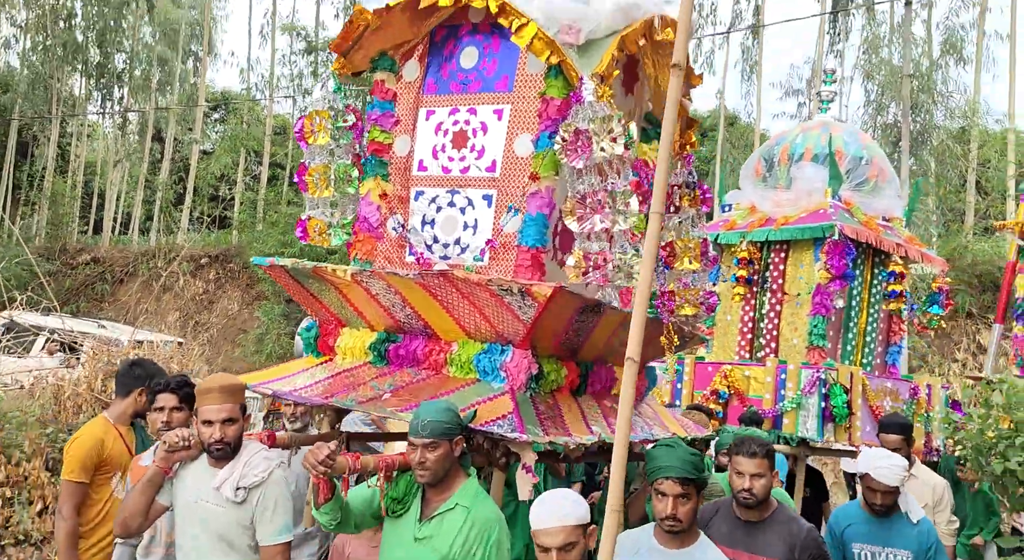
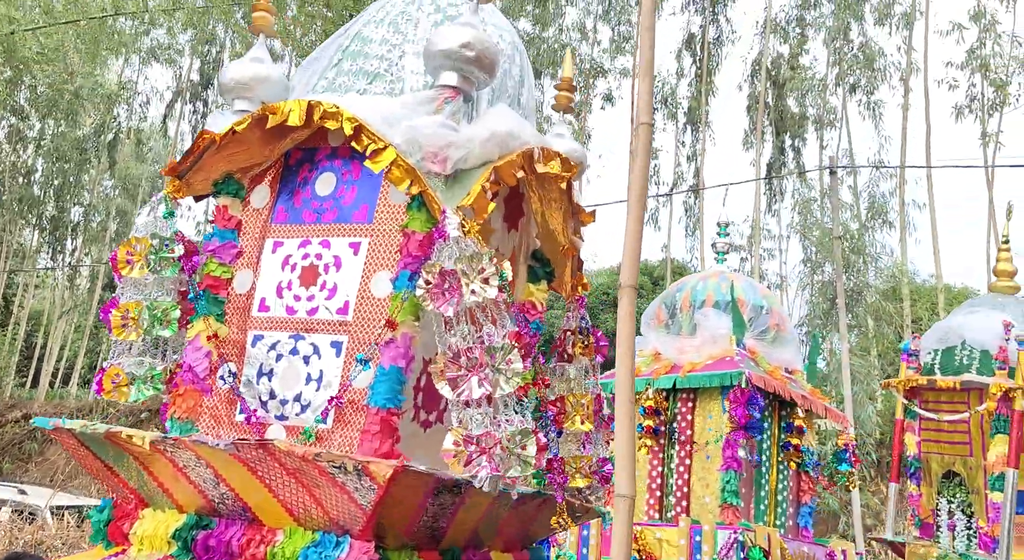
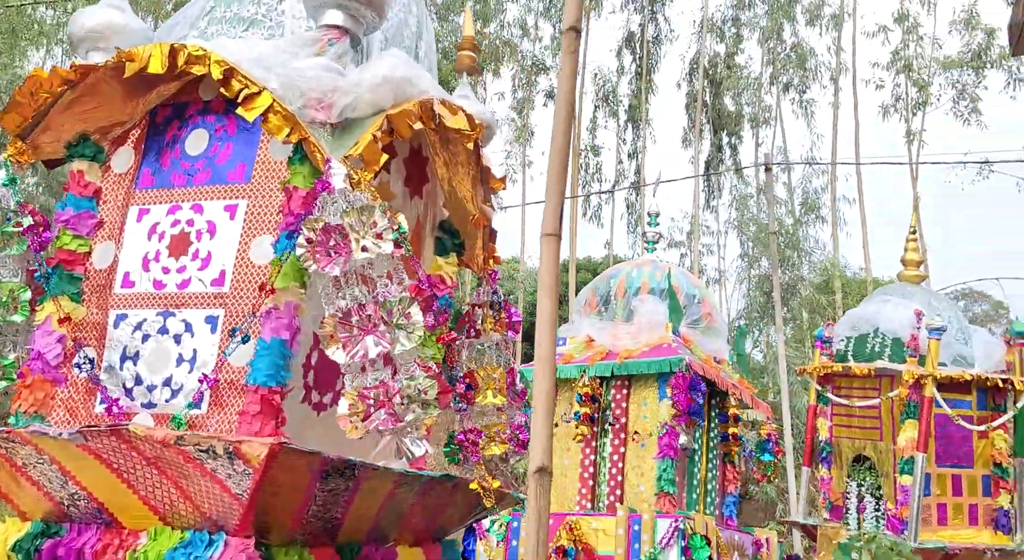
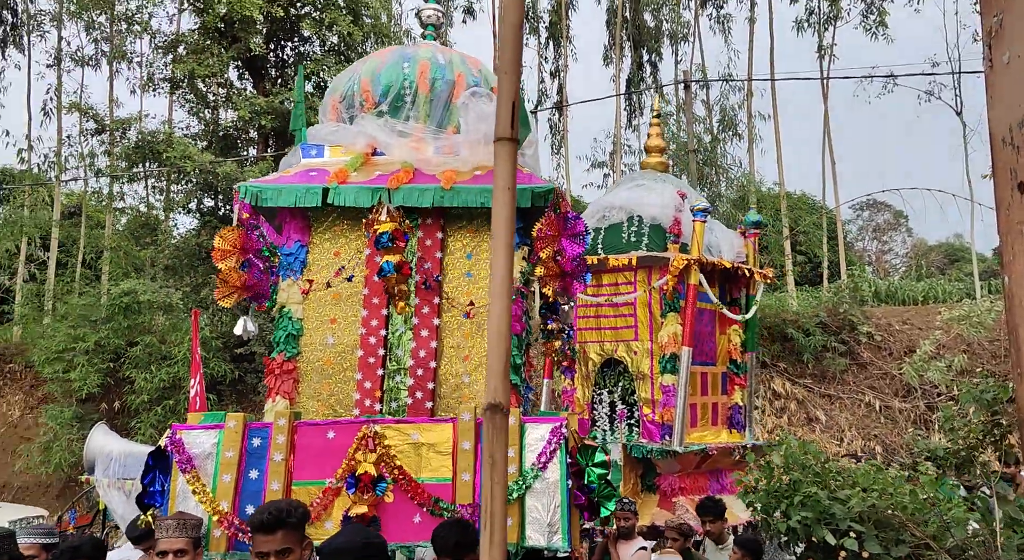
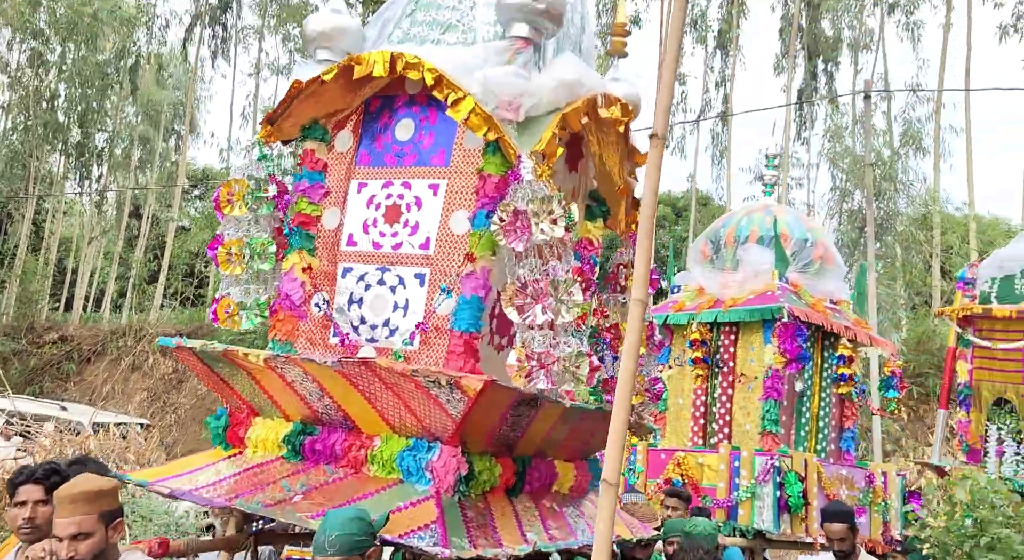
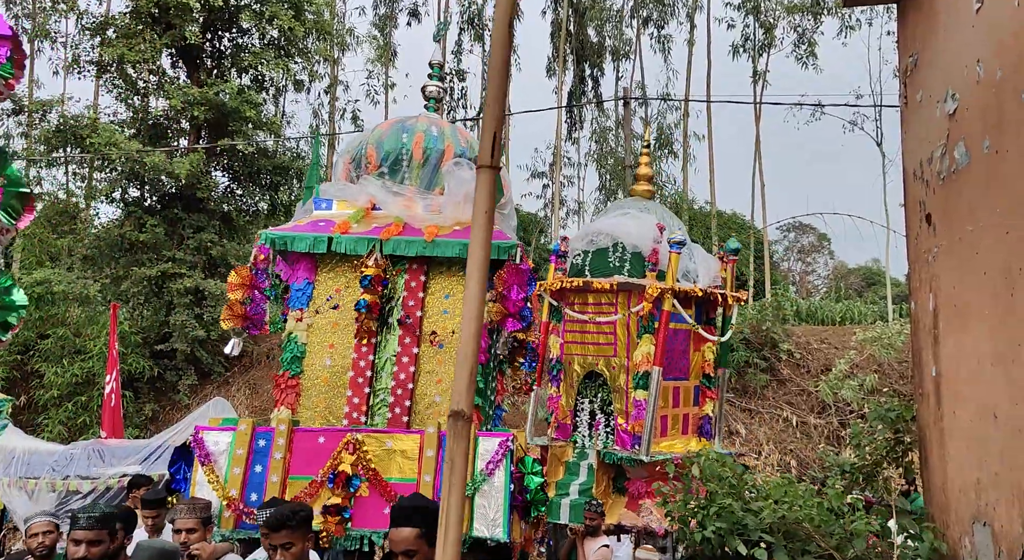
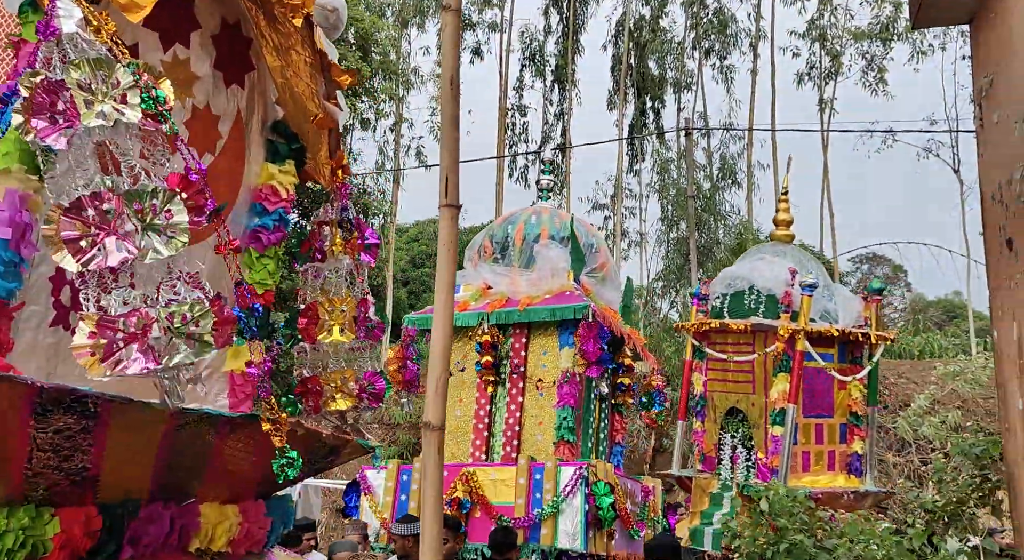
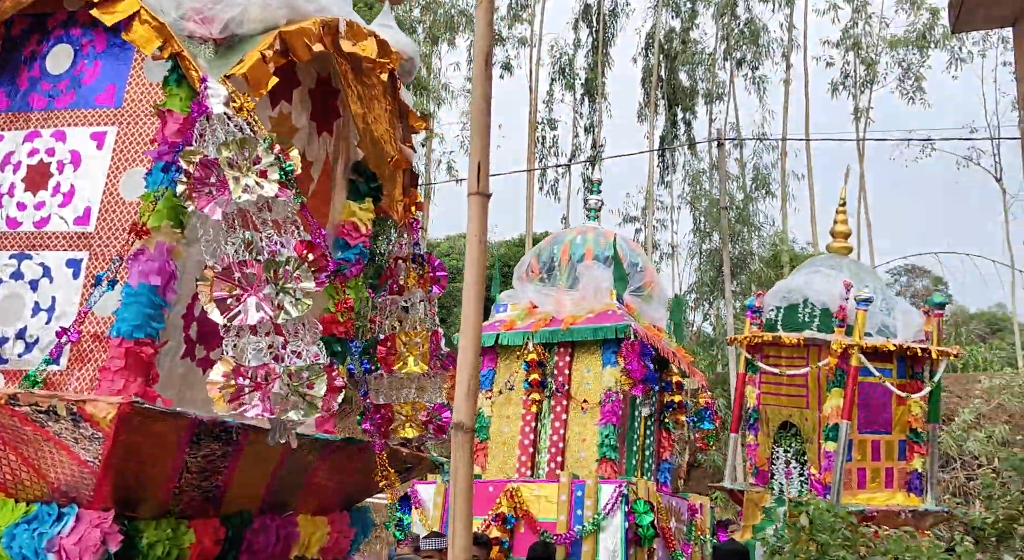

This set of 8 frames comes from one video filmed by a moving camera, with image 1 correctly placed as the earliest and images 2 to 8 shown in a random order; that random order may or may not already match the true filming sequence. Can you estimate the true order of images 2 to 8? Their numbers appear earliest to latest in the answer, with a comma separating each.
5, 2, 3, 8, 7, 6, 4
